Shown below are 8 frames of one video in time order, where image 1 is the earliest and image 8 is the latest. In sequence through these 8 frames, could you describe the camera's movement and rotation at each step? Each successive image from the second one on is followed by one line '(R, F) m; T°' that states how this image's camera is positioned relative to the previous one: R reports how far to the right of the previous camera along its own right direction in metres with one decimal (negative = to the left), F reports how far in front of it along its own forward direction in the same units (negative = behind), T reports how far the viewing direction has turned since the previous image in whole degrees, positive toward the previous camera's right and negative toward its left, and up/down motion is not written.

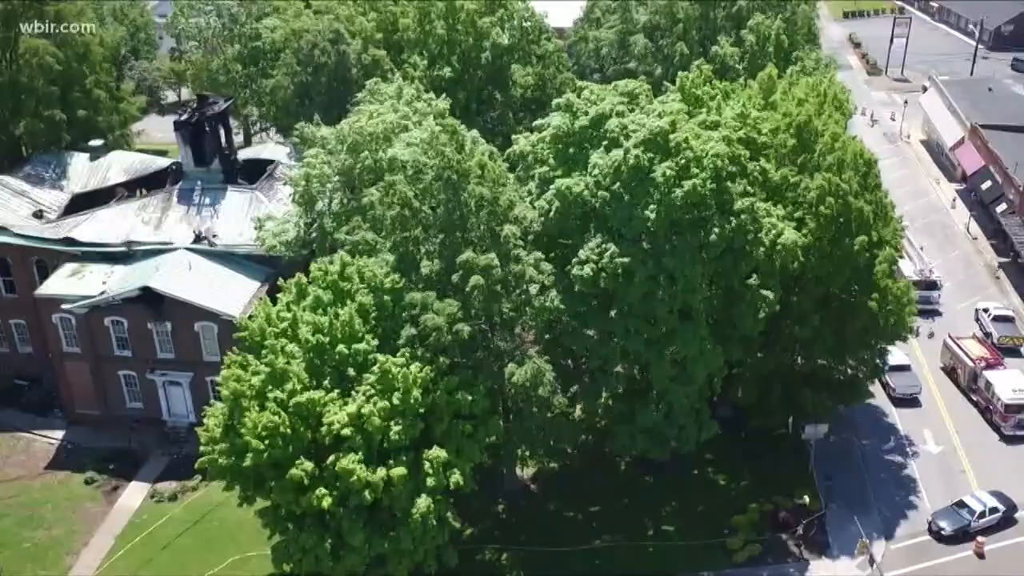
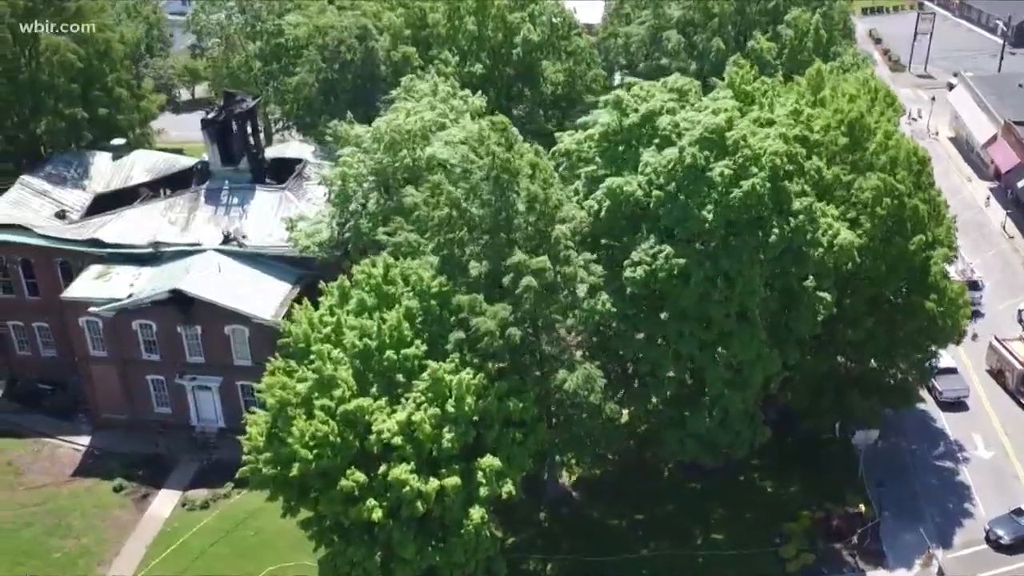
(-1.7, +1.2) m; 0°
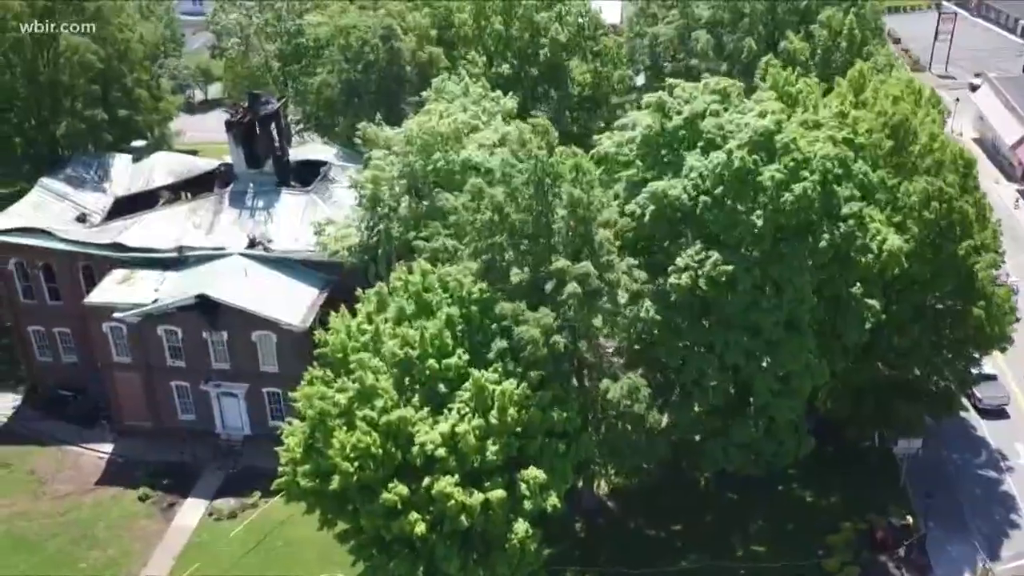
(-1.3, +0.9) m; 0°
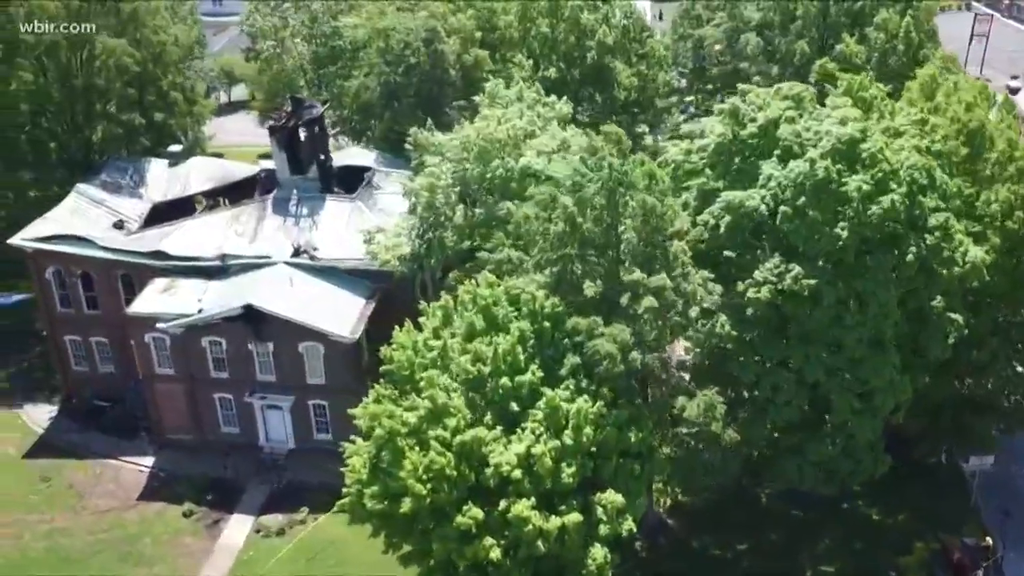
(-2.1, +1.3) m; 0°
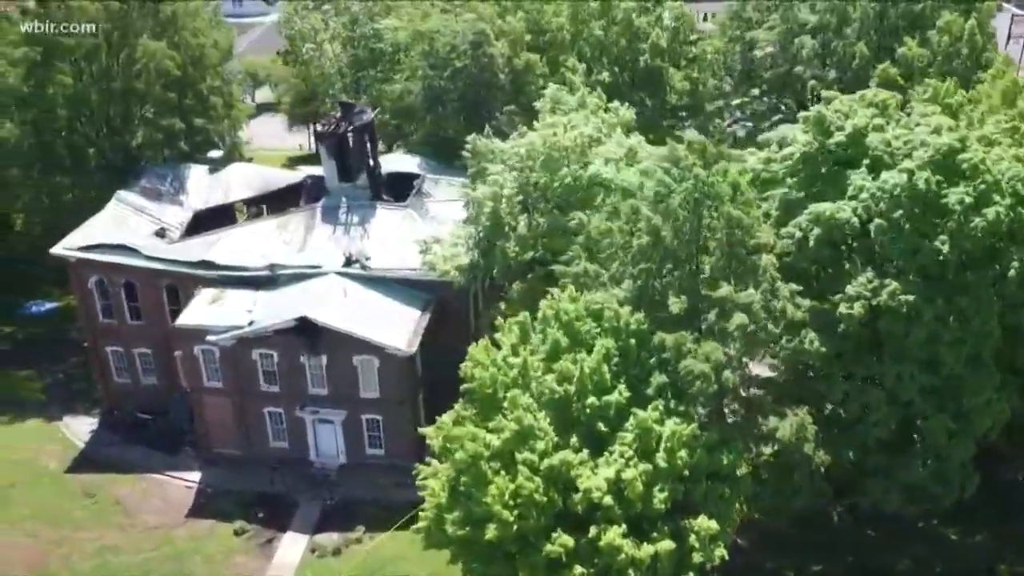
(-2.4, +1.3) m; 0°
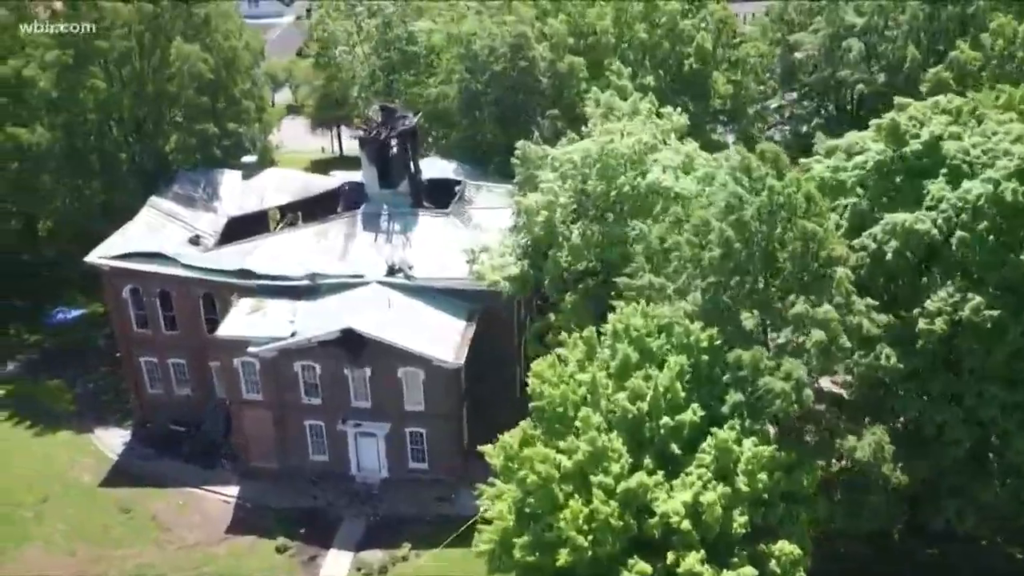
(-1.8, +1.2) m; 0°
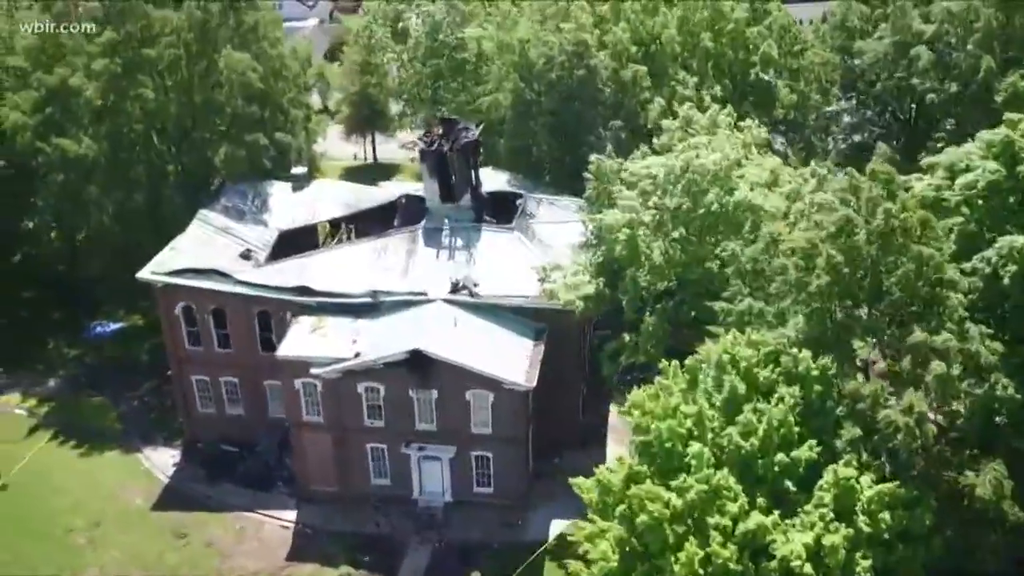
(-2.7, +1.5) m; 0°
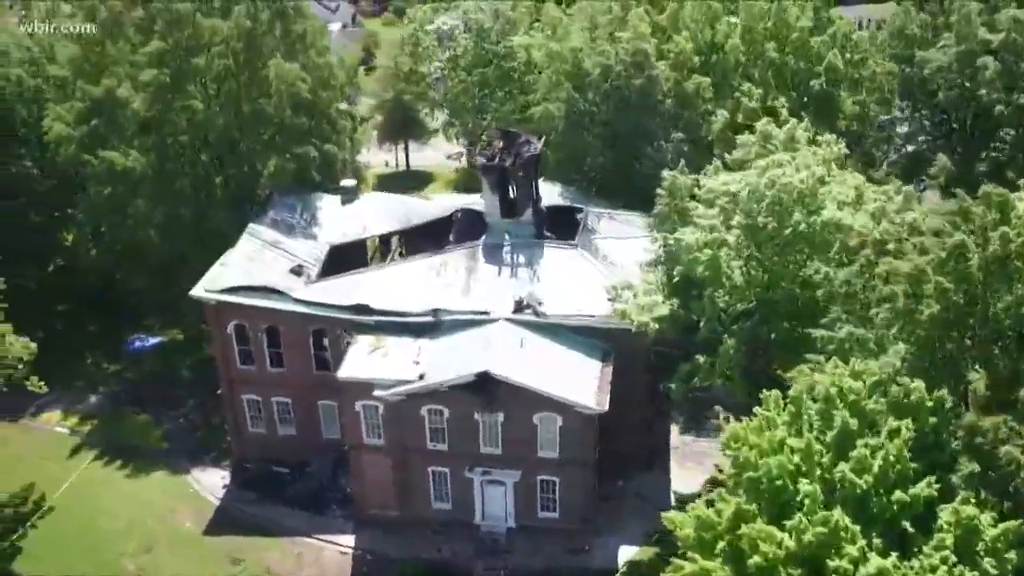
(-2.5, +1.3) m; 0°
